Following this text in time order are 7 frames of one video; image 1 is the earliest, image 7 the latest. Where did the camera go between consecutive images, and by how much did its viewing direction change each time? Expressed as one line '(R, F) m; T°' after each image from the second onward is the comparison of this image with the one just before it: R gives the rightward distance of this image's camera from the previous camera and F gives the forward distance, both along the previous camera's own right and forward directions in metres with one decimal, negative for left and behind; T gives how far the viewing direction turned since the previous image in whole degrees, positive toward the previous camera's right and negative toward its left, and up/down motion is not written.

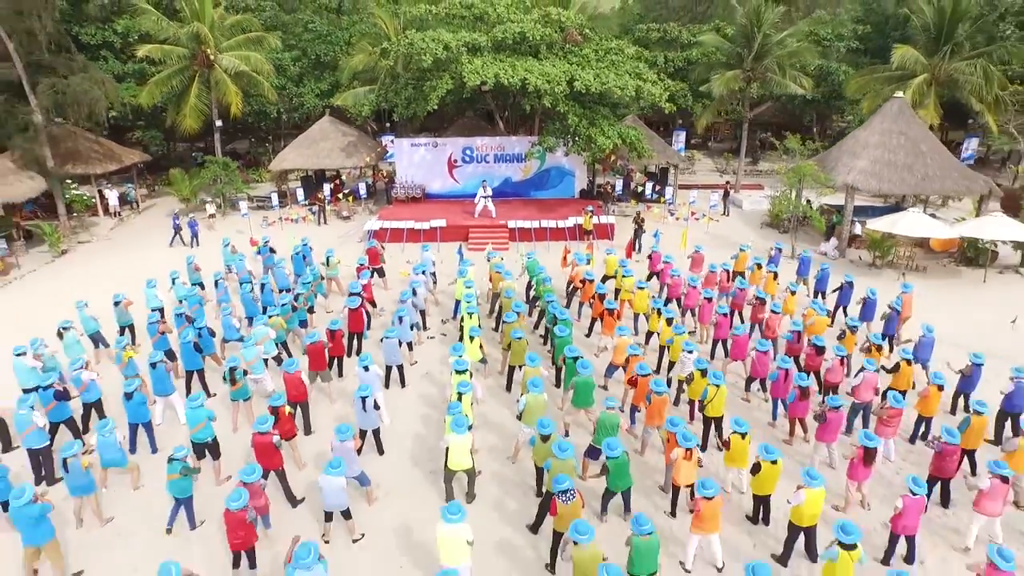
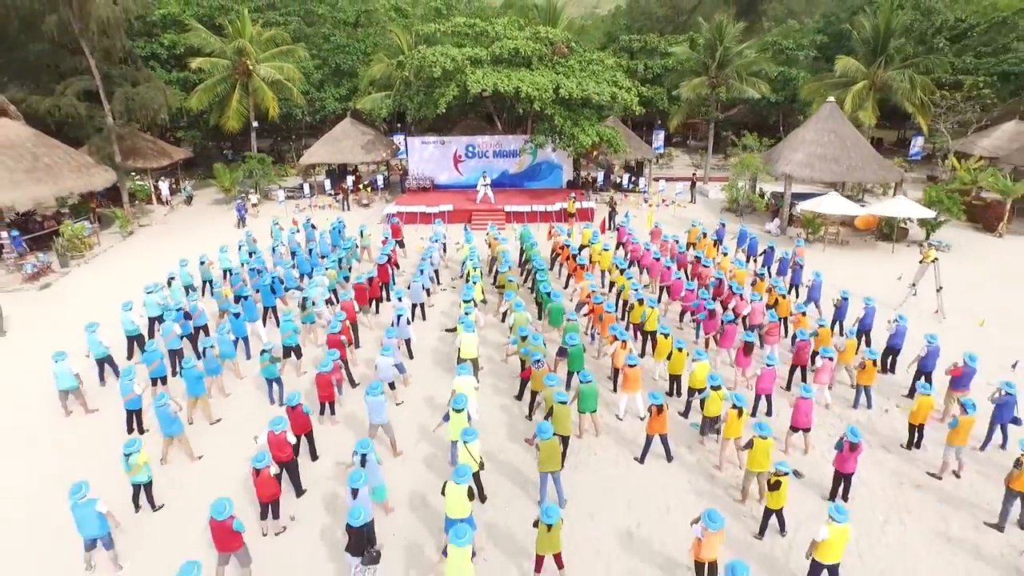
(+0.1, -3.2) m; 0°
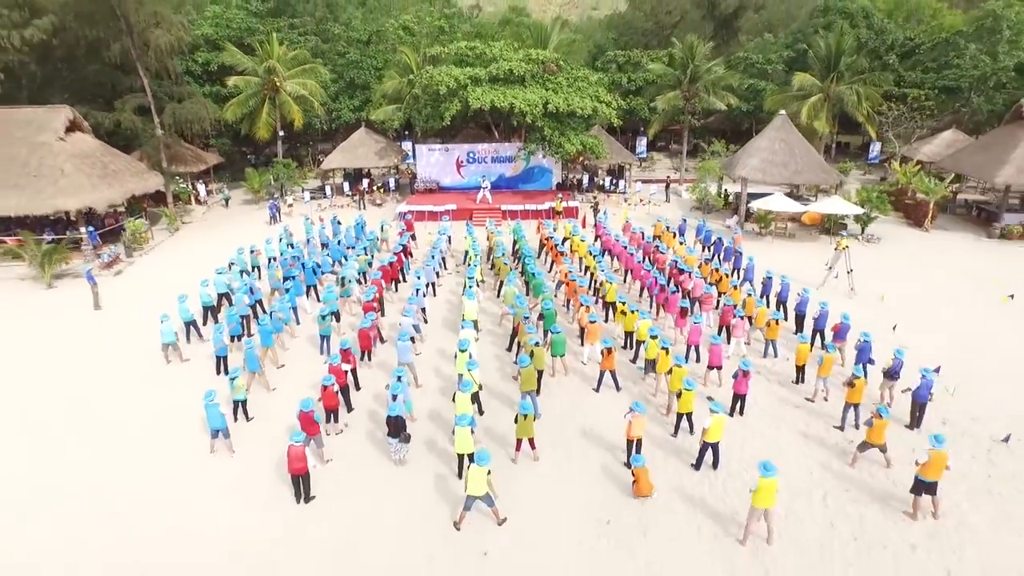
(+0.1, -3.1) m; 0°
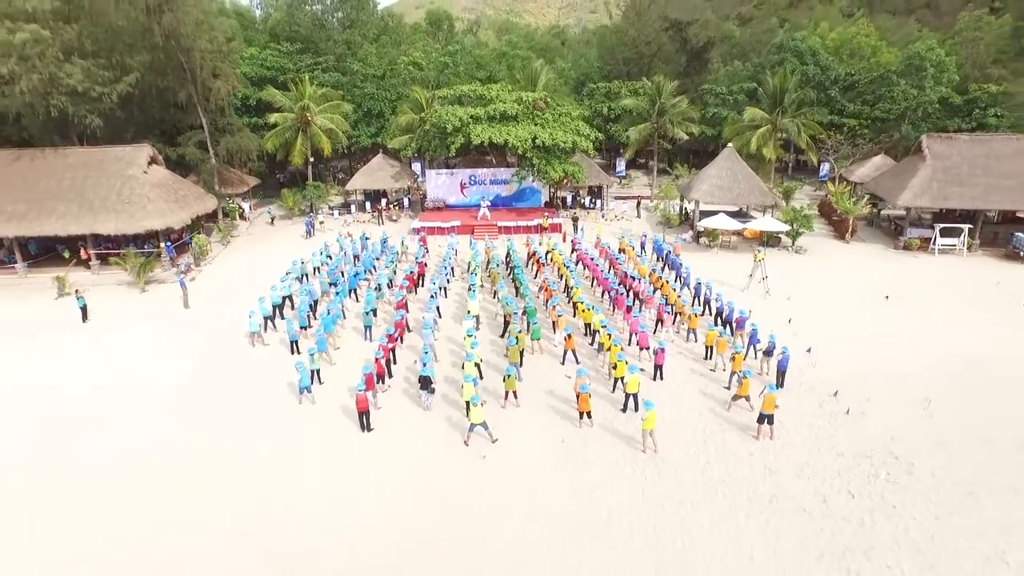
(+0.2, -4.8) m; 0°
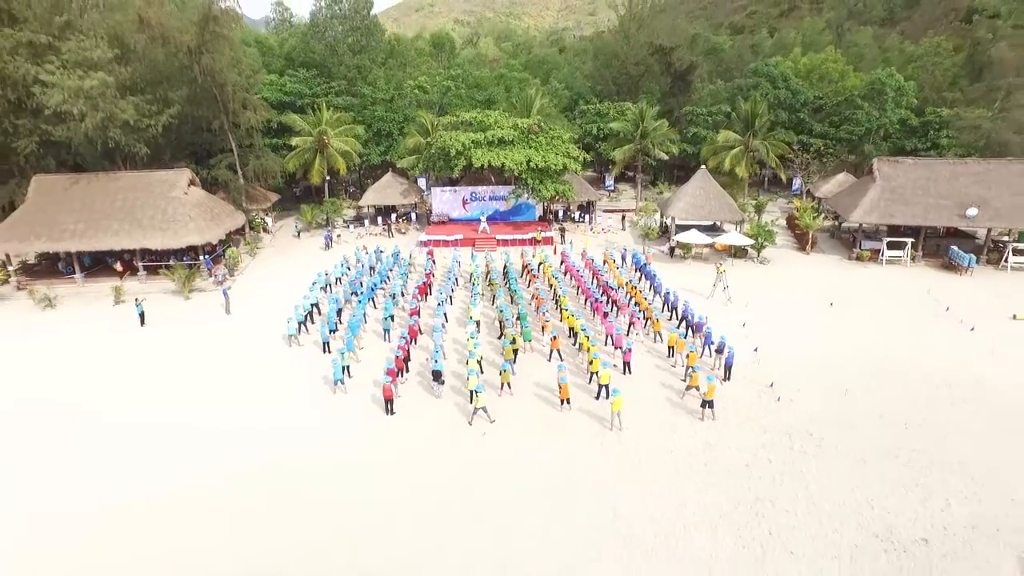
(+0.1, -3.3) m; 0°
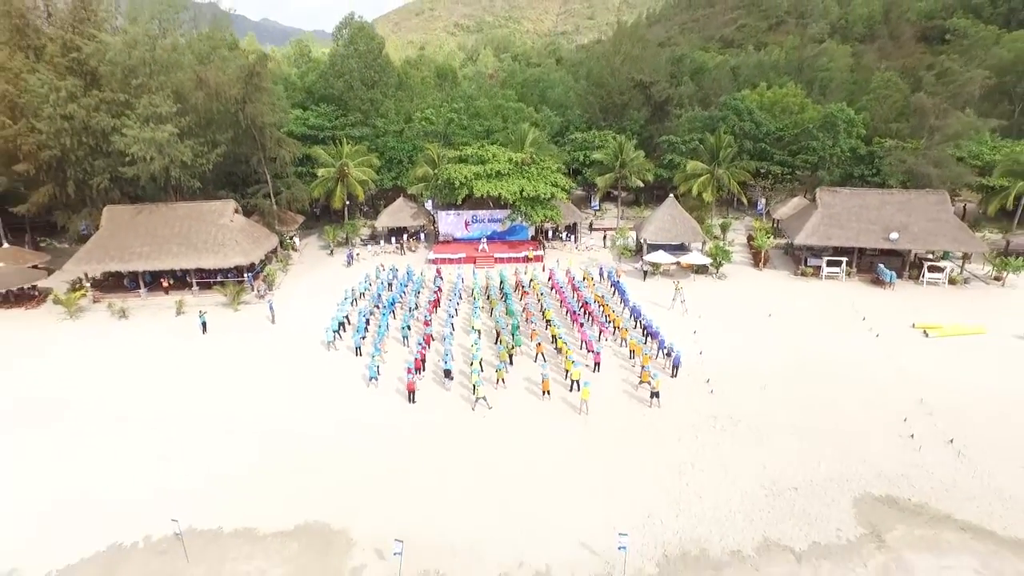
(+0.2, -5.0) m; 0°
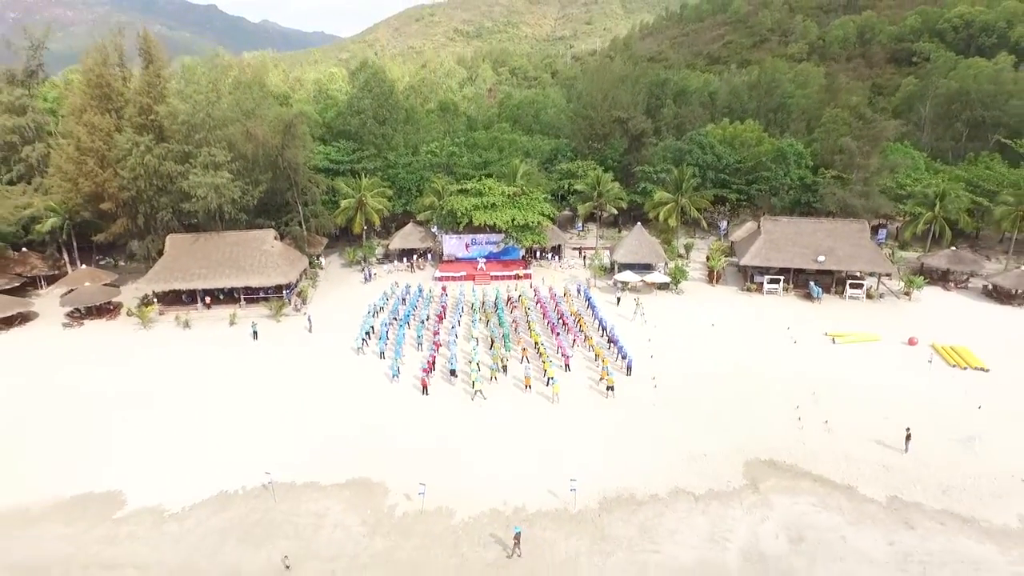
(+0.3, -6.5) m; 0°
